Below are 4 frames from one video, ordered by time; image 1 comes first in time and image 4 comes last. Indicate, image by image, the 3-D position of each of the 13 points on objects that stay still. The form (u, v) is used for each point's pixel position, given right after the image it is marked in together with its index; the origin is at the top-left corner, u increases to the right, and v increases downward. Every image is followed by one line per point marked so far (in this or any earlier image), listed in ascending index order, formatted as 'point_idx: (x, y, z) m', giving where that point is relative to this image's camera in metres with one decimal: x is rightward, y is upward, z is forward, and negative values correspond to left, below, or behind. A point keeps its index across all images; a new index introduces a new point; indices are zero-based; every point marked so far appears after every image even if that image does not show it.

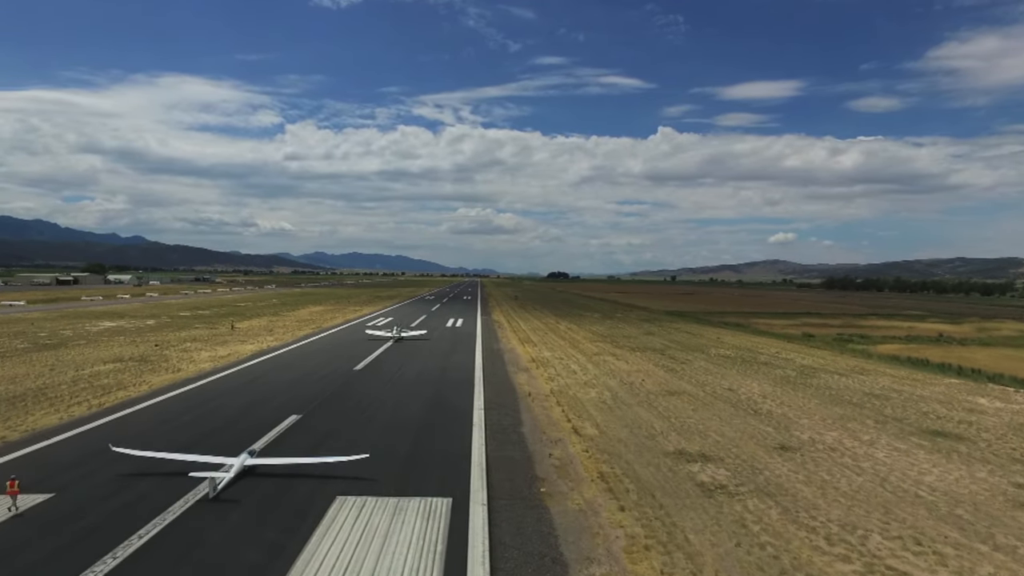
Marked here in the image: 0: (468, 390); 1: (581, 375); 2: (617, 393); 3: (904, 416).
0: (-1.1, -2.5, +16.4) m
1: (+2.0, -2.5, +17.6) m
2: (+2.6, -2.6, +15.3) m
3: (+8.1, -2.6, +12.8) m
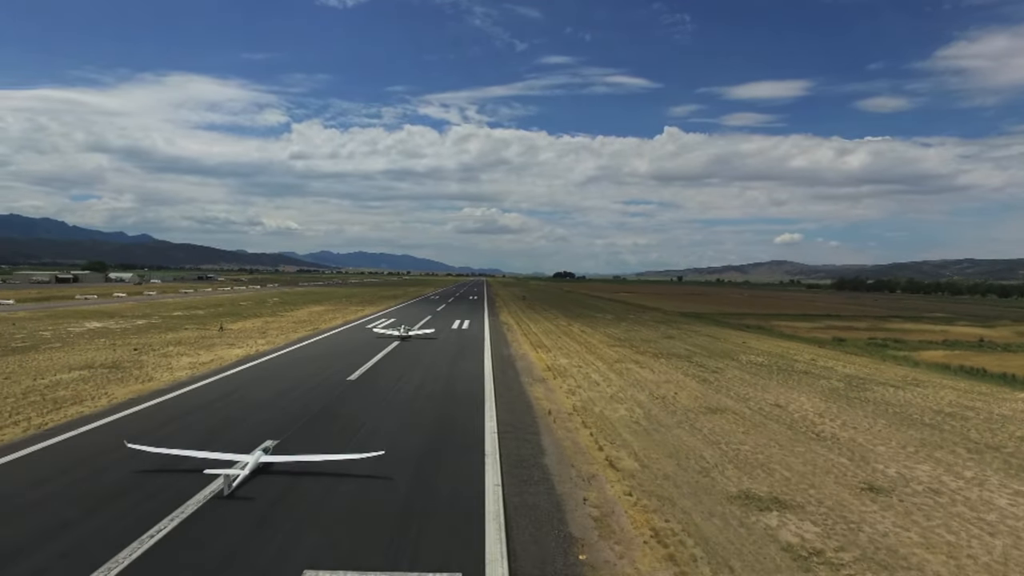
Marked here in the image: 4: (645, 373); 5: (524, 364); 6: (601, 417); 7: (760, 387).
0: (-0.8, -2.5, +14.4) m
1: (+2.3, -2.5, +15.5) m
2: (+2.9, -2.6, +13.2) m
3: (+8.4, -2.7, +10.7) m
4: (+3.9, -2.5, +18.4) m
5: (+0.4, -2.4, +19.6) m
6: (+1.8, -2.6, +12.3) m
7: (+6.6, -2.6, +16.6) m
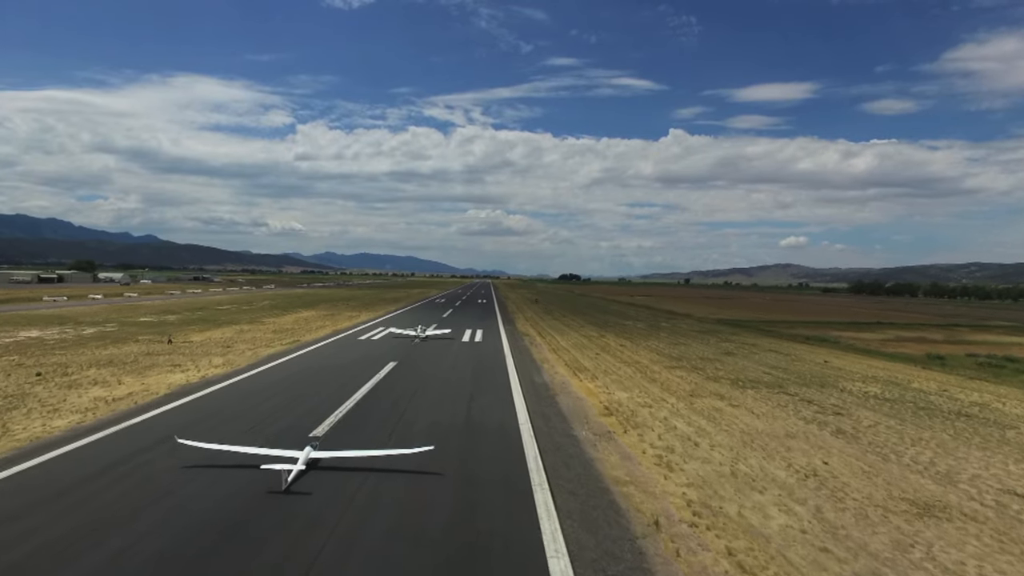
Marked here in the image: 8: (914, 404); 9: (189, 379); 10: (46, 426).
0: (+0.1, -2.6, +8.7) m
1: (+3.2, -2.6, +9.9) m
2: (+3.8, -2.7, +7.6) m
3: (+9.2, -2.8, +5.0) m
4: (+4.8, -2.7, +12.7) m
5: (+1.3, -2.5, +14.0) m
6: (+2.6, -2.7, +6.7) m
7: (+7.5, -2.8, +10.9) m
8: (+9.8, -2.8, +15.0) m
9: (-8.5, -2.4, +16.5) m
10: (-8.3, -2.4, +11.2) m
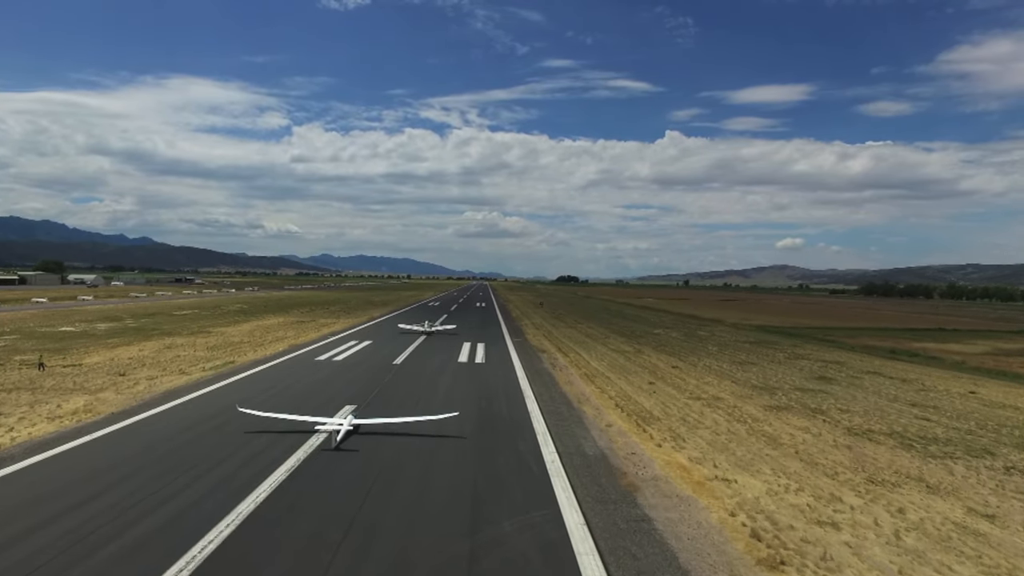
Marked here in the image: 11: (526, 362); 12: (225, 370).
0: (+0.6, -2.6, +1.8) m
1: (+3.7, -2.6, +2.9) m
2: (+4.3, -2.7, +0.6) m
3: (+9.8, -2.8, -1.9) m
4: (+5.3, -2.6, +5.8) m
5: (+1.8, -2.5, +7.0) m
6: (+3.2, -2.6, -0.3) m
7: (+8.0, -2.7, +4.0) m
8: (+10.3, -2.8, +8.1) m
9: (-8.0, -2.4, +9.5) m
10: (-7.8, -2.4, +4.2) m
11: (+0.6, -2.2, +18.0) m
12: (-8.4, -2.4, +18.5) m
